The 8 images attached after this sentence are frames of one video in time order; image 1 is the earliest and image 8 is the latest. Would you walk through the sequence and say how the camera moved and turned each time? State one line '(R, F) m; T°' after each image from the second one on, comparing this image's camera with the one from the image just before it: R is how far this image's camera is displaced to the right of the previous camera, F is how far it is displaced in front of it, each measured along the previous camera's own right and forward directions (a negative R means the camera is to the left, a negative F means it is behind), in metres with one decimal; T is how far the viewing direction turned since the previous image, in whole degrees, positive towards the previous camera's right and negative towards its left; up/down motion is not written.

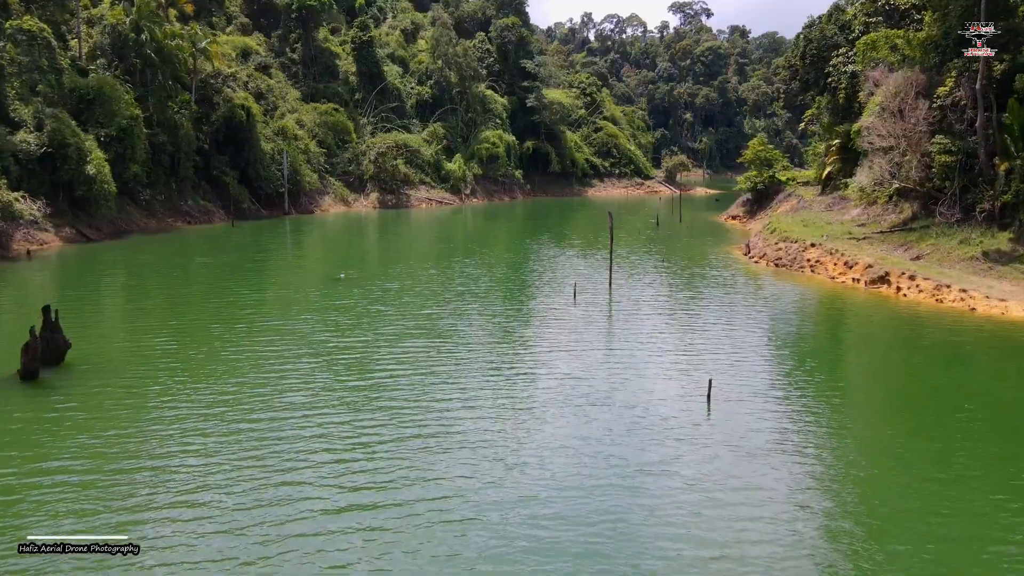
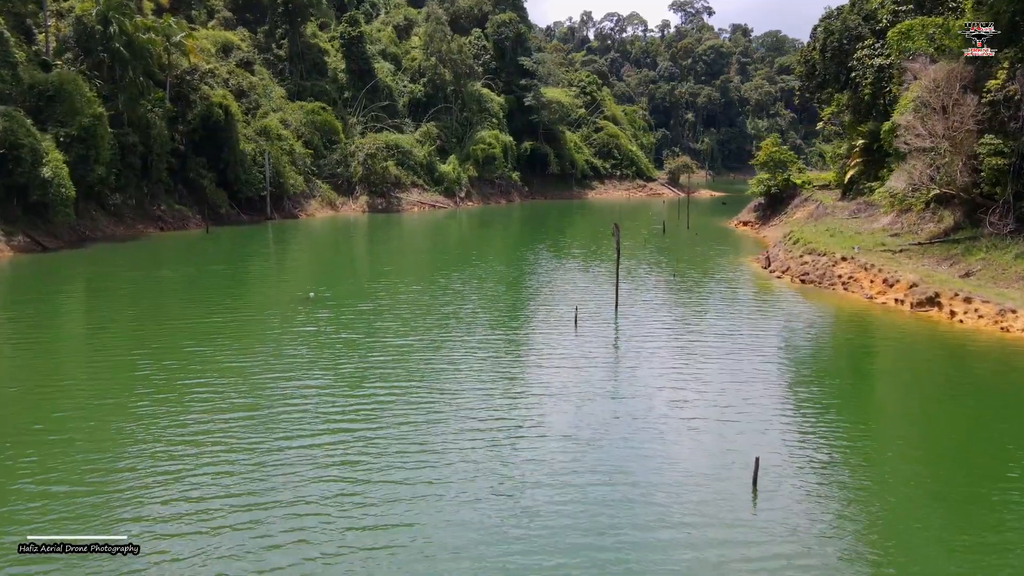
(+0.2, +3.3) m; 0°
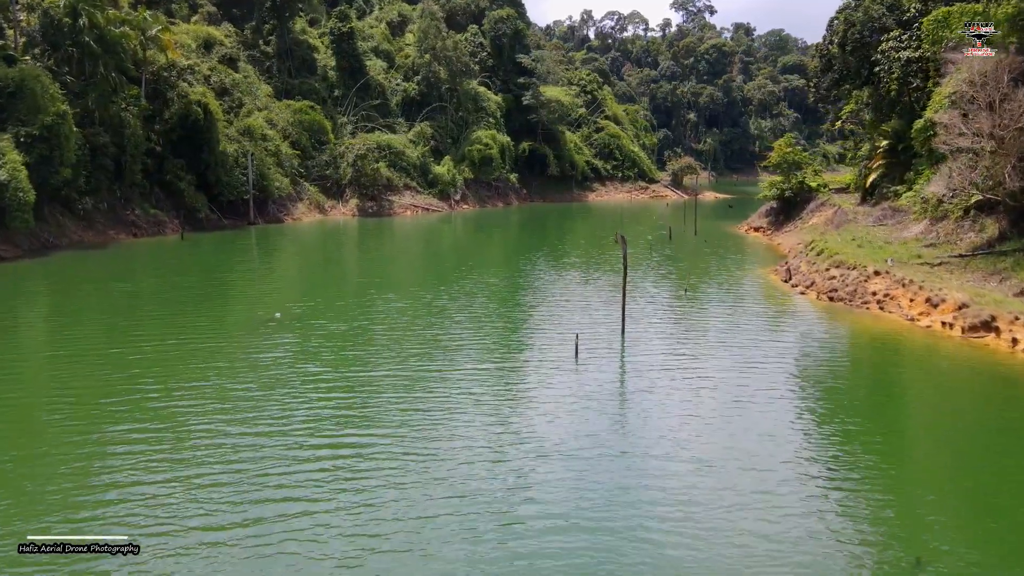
(+0.3, +2.8) m; 0°
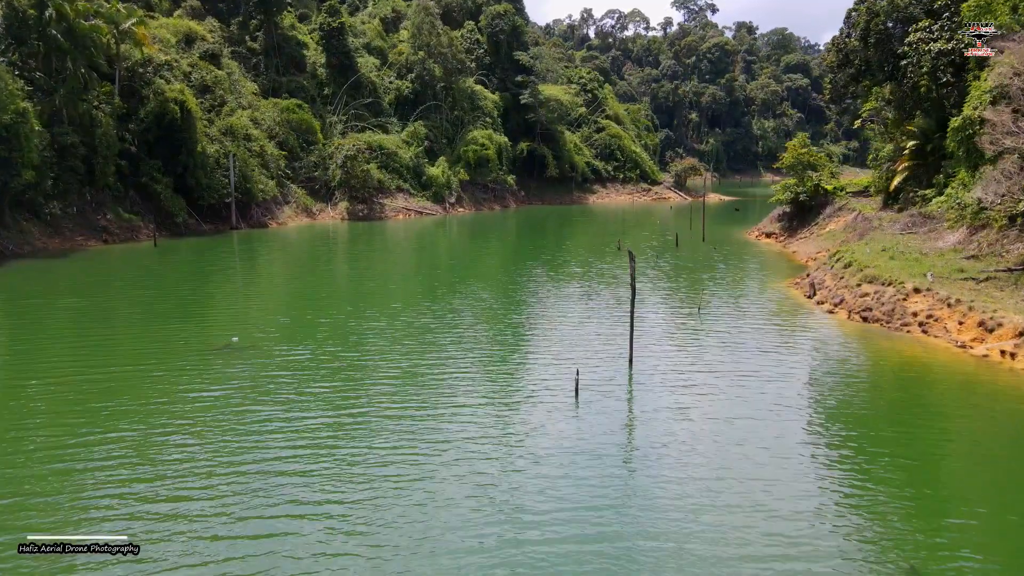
(+0.2, +2.6) m; 0°
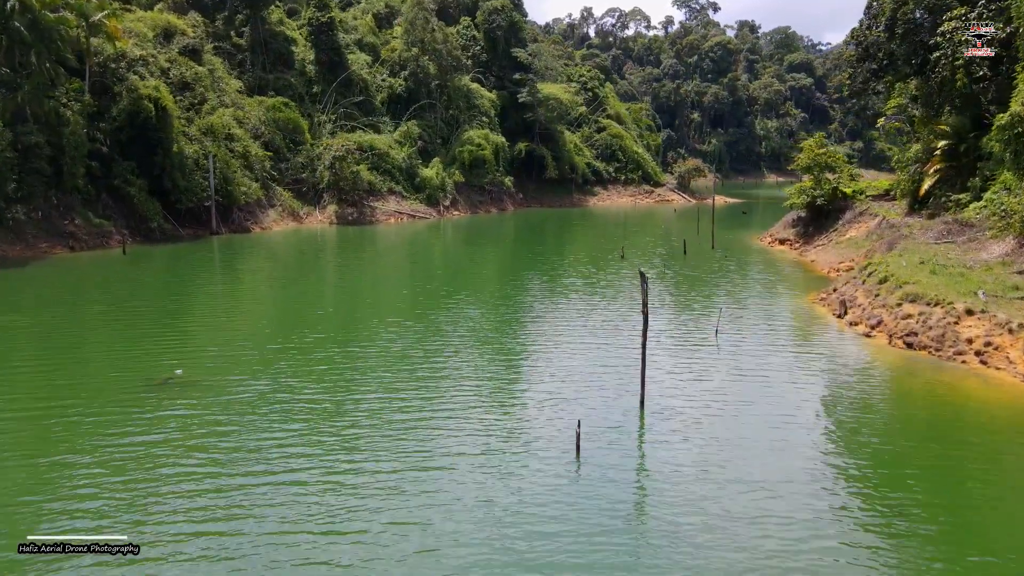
(+0.2, +2.7) m; 0°
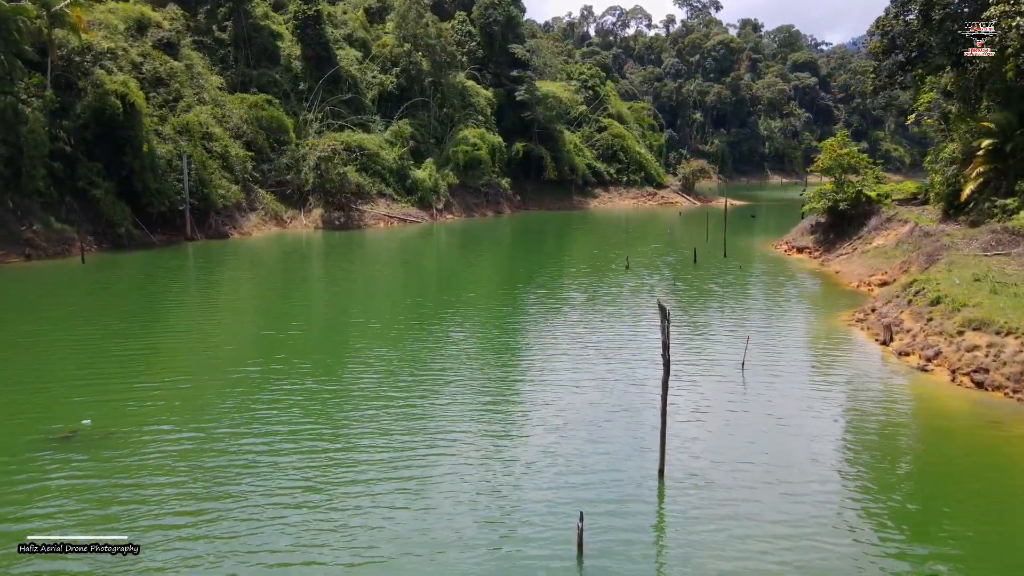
(+0.2, +3.0) m; 0°
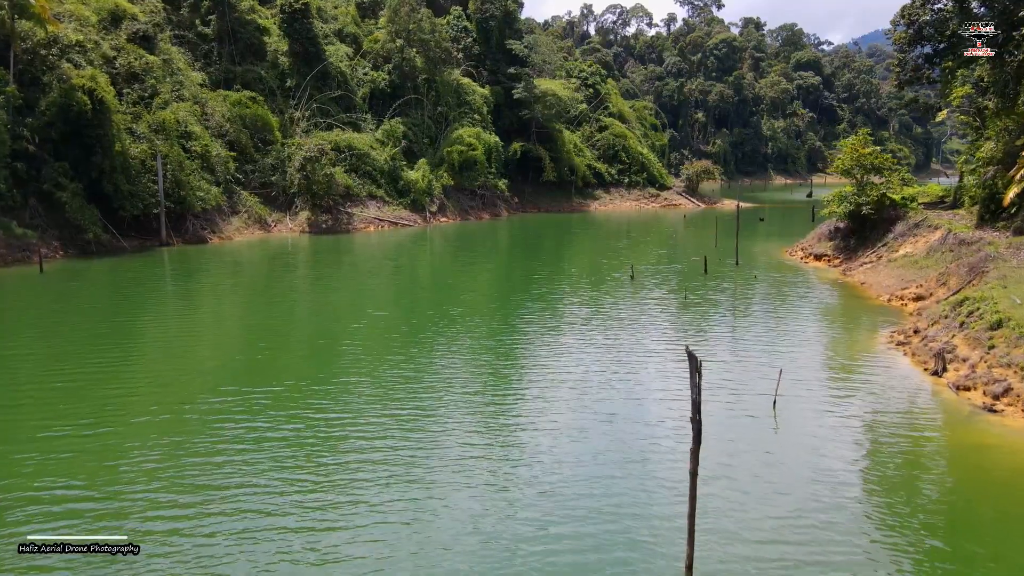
(+0.2, +2.5) m; 0°
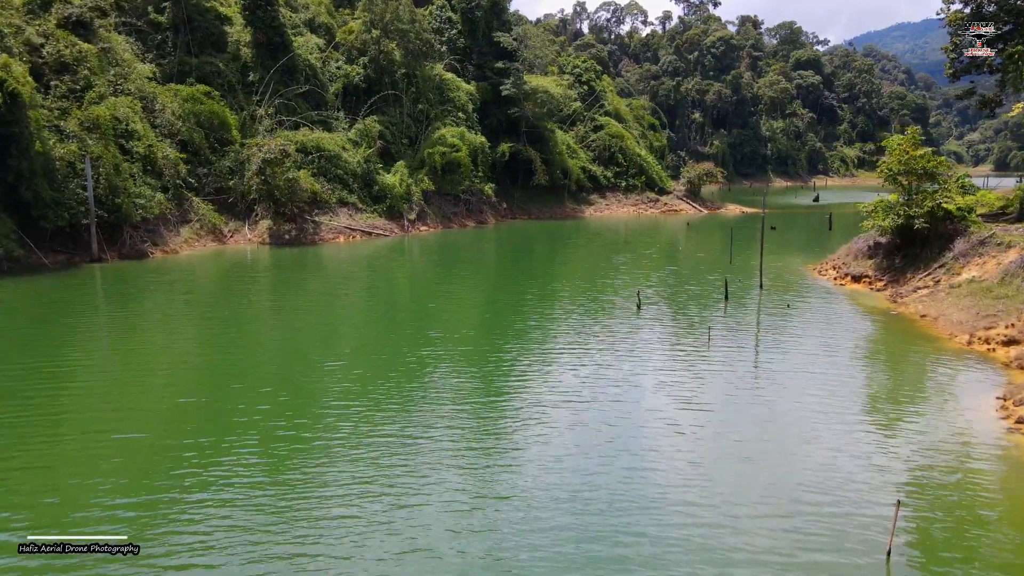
(+0.4, +5.1) m; +1°
